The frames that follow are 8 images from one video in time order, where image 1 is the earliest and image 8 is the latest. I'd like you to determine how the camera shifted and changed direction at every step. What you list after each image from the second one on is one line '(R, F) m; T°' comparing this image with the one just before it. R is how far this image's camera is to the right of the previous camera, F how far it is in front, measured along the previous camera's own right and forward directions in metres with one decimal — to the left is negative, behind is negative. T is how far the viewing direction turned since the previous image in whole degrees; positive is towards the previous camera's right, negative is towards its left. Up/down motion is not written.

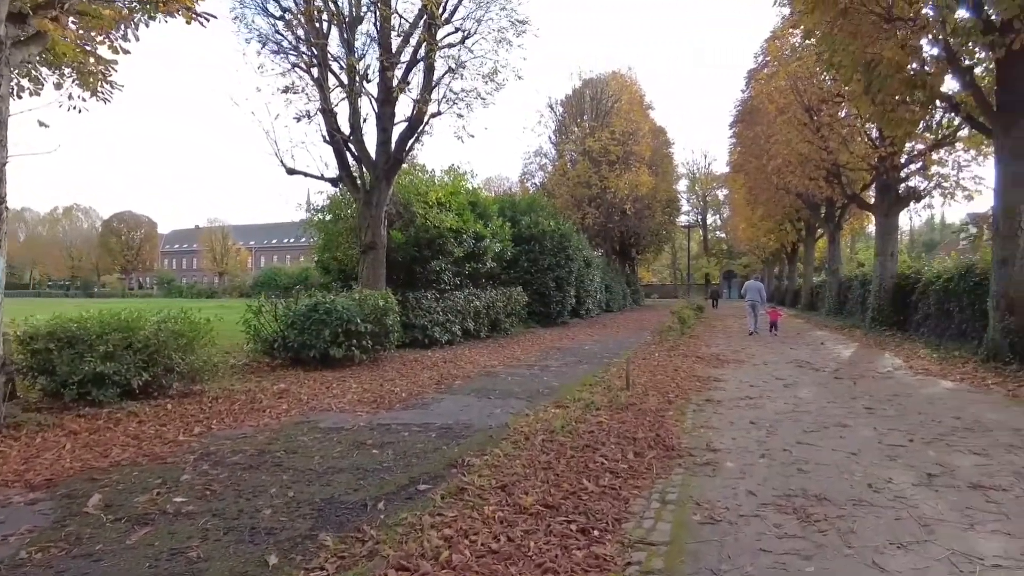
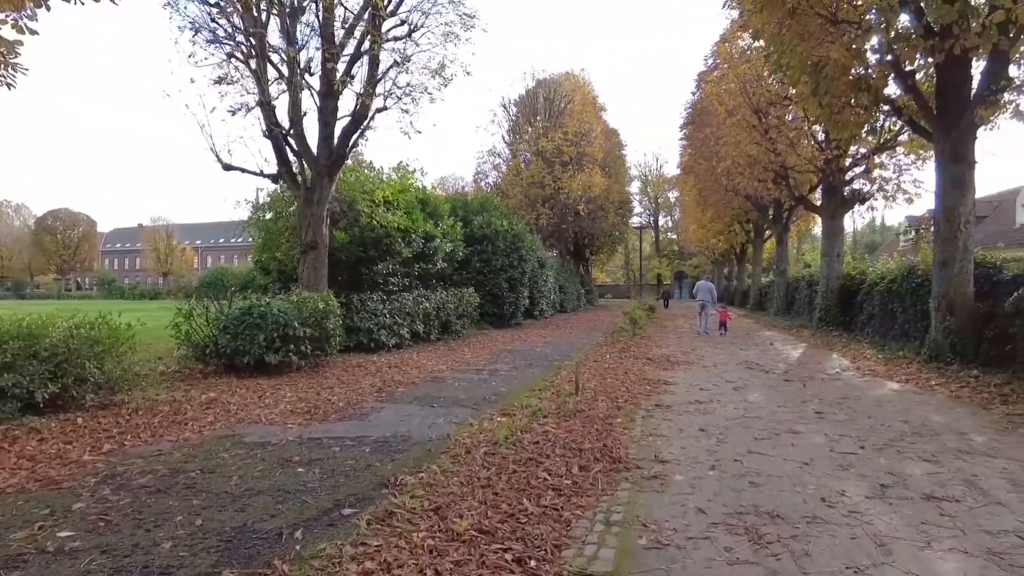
(+0.1, +0.4) m; +4°
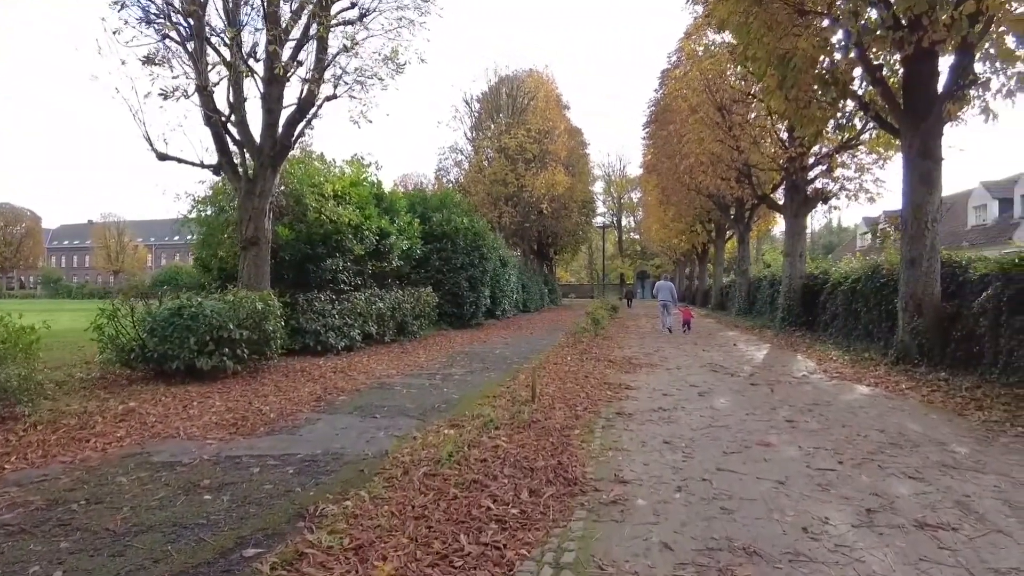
(+0.2, +0.7) m; +3°
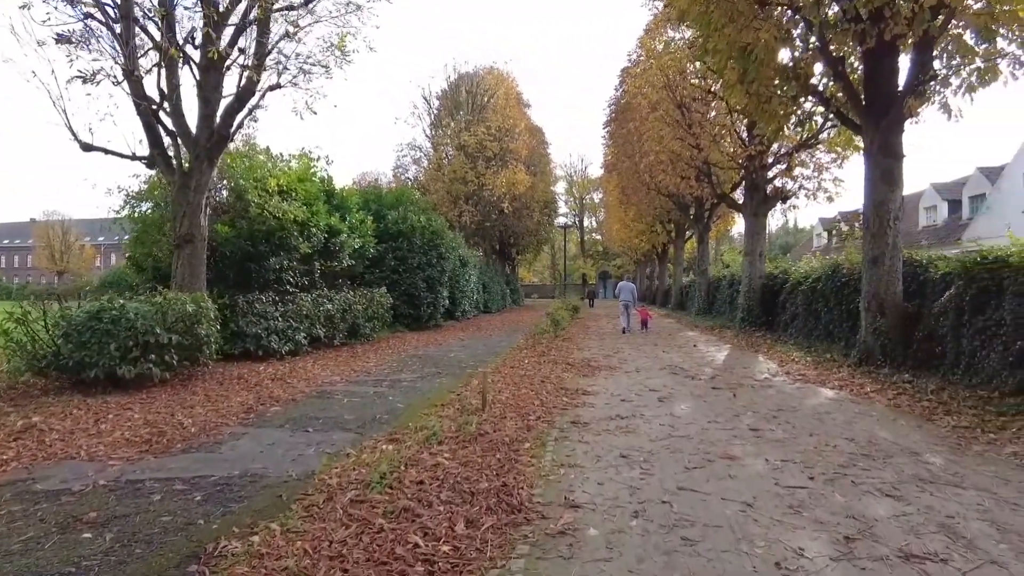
(+0.2, +0.6) m; +3°
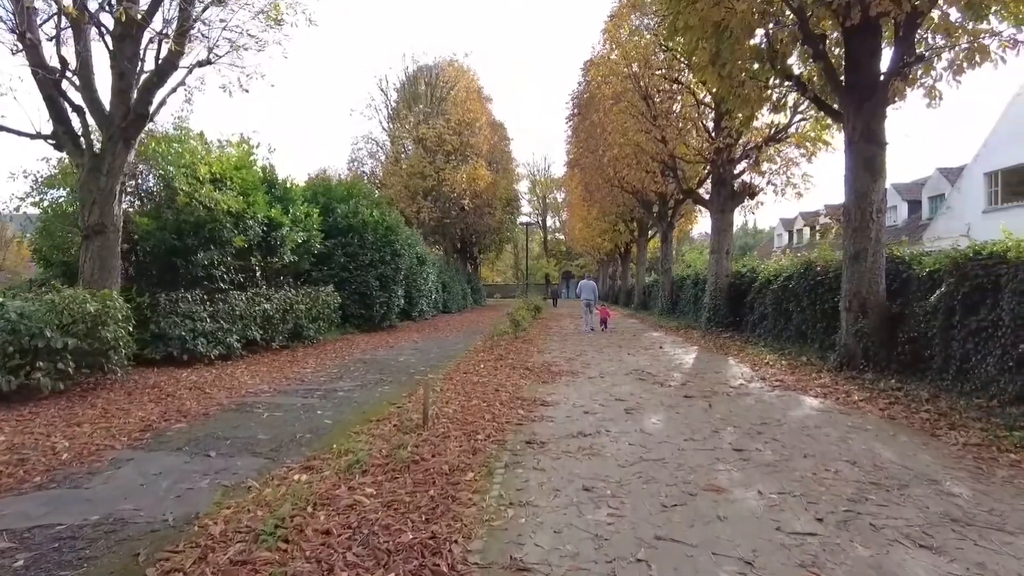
(+0.2, +1.0) m; +3°
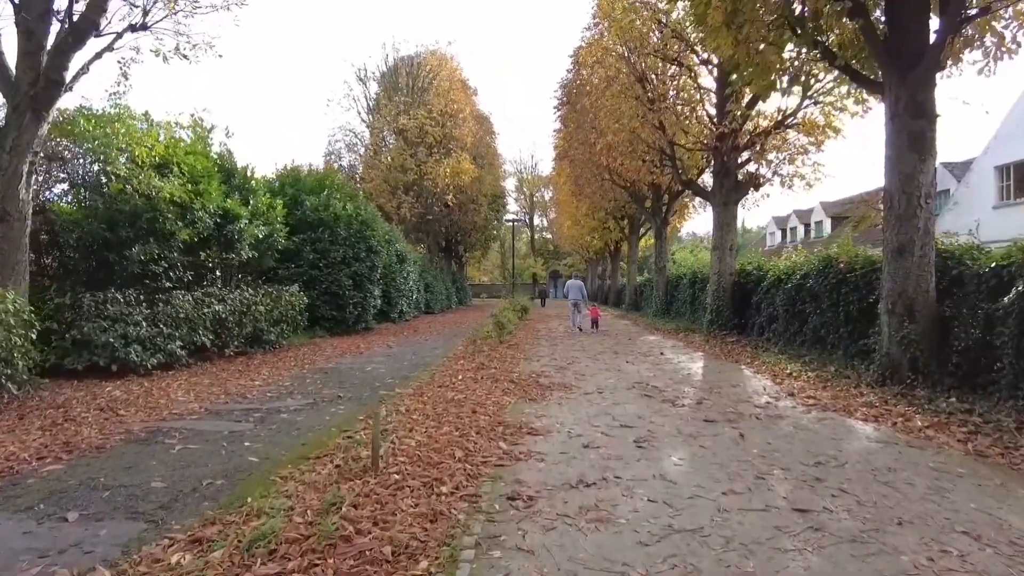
(+0.1, +1.6) m; +1°
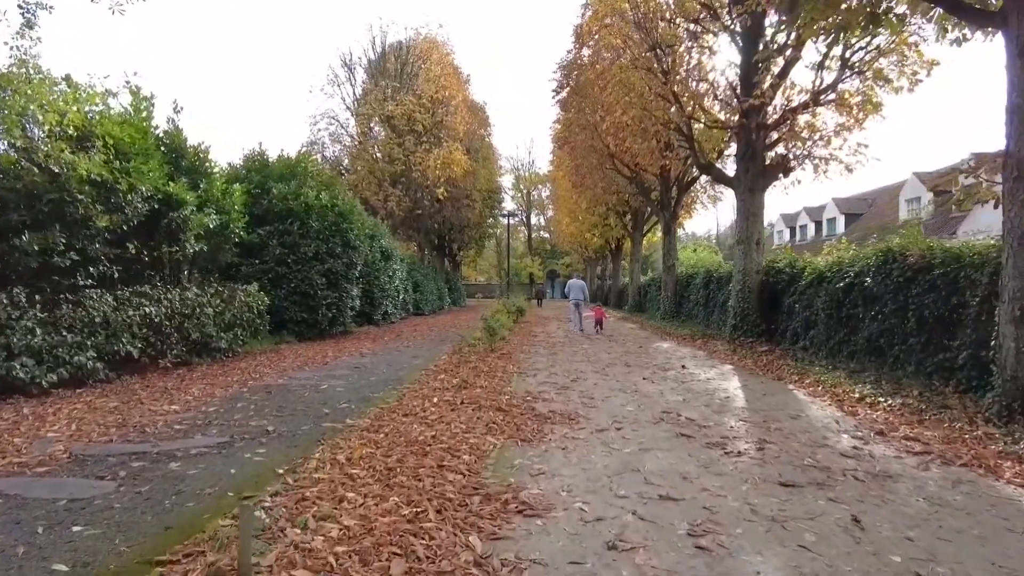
(+0.1, +2.2) m; 0°
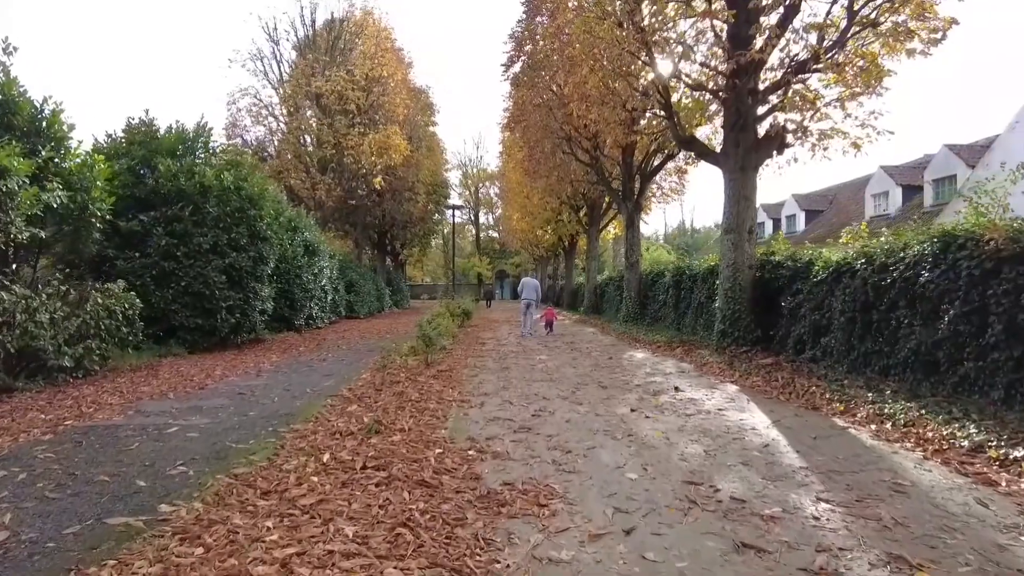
(+0.1, +2.8) m; +5°
